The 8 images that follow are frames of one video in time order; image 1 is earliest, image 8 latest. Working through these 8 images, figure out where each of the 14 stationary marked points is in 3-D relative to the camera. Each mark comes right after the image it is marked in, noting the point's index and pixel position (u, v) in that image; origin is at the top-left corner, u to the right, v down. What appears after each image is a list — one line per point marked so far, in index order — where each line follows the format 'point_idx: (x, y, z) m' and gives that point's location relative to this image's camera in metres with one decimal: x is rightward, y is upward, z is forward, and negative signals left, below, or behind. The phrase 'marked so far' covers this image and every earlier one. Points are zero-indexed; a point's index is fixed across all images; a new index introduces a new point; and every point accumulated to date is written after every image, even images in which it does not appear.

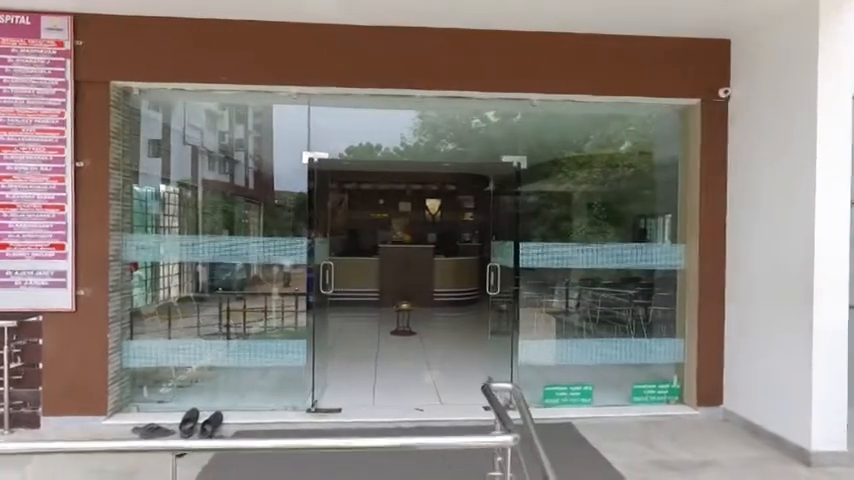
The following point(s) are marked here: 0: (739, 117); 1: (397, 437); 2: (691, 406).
0: (+3.1, +1.2, +4.7) m
1: (-0.1, -0.9, +2.2) m
2: (+2.7, -1.7, +5.0) m
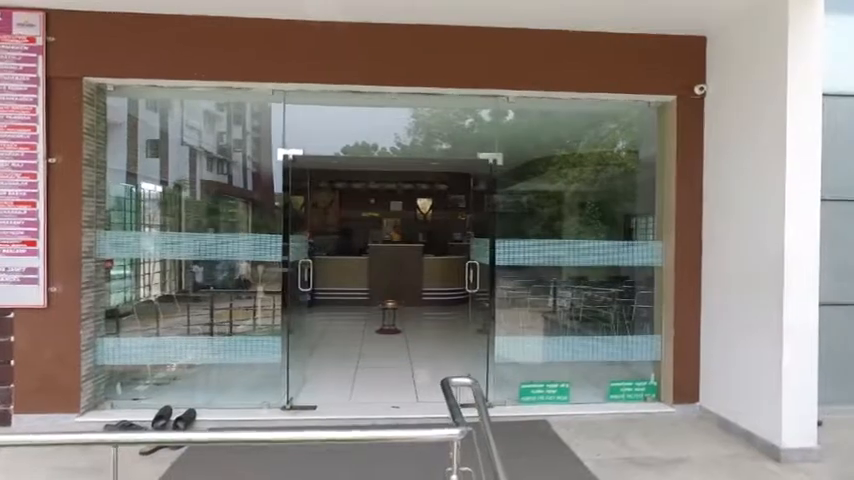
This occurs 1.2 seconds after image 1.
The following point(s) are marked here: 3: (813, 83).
0: (+2.9, +1.3, +4.7) m
1: (-0.4, -0.9, +2.2) m
2: (+2.5, -1.7, +4.9) m
3: (+3.1, +1.3, +3.9) m
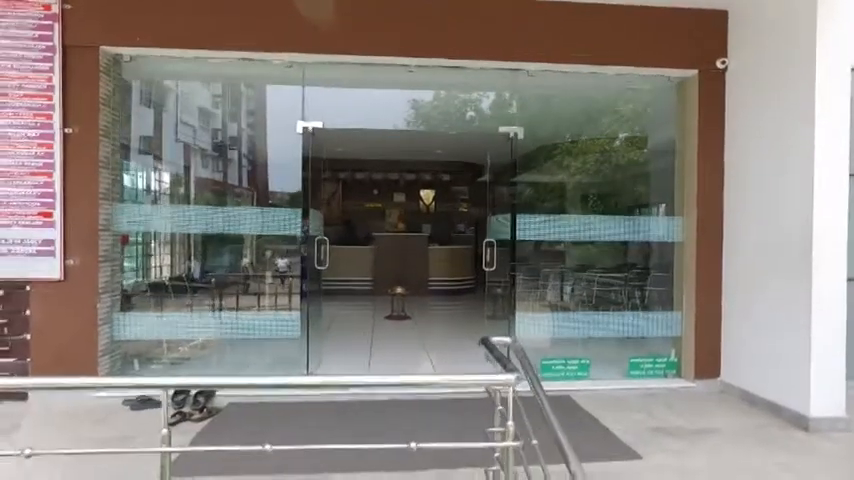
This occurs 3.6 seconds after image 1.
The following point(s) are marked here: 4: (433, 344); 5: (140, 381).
0: (+3.1, +1.5, +4.7) m
1: (-0.1, -0.6, +2.1) m
2: (+2.7, -1.4, +4.9) m
3: (+3.3, +1.5, +3.8) m
4: (+0.1, -1.5, +6.9) m
5: (-1.2, -0.6, +2.0) m
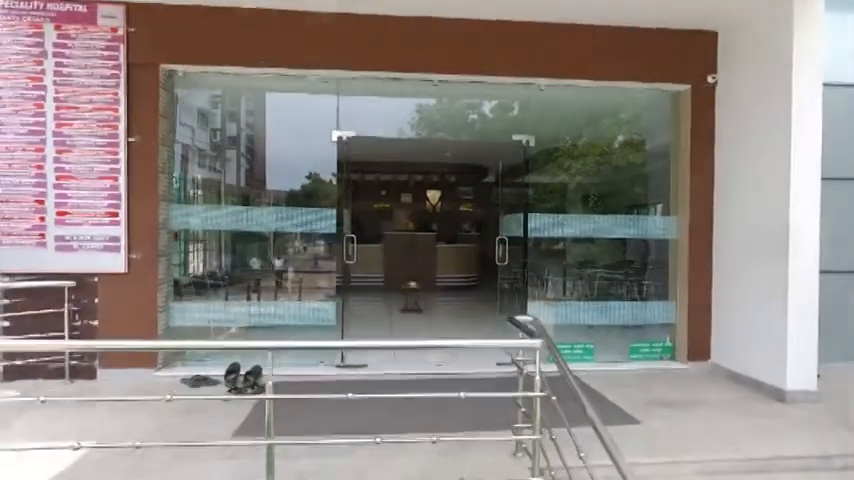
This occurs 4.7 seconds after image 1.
0: (+3.3, +1.5, +5.3) m
1: (+0.1, -0.6, +2.7) m
2: (+2.9, -1.4, +5.5) m
3: (+3.6, +1.5, +4.4) m
4: (+0.3, -1.5, +7.4) m
5: (-1.0, -0.6, +2.6) m
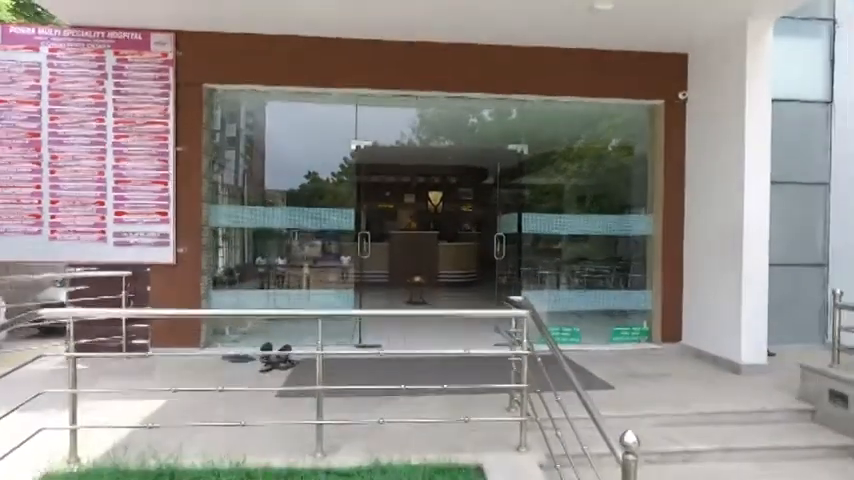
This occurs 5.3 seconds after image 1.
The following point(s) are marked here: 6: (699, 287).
0: (+3.4, +1.6, +6.1) m
1: (+0.2, -0.5, +3.4) m
2: (+3.0, -1.3, +6.3) m
3: (+3.6, +1.6, +5.2) m
4: (+0.4, -1.4, +8.2) m
5: (-0.9, -0.5, +3.3) m
6: (+3.3, -0.6, +5.9) m
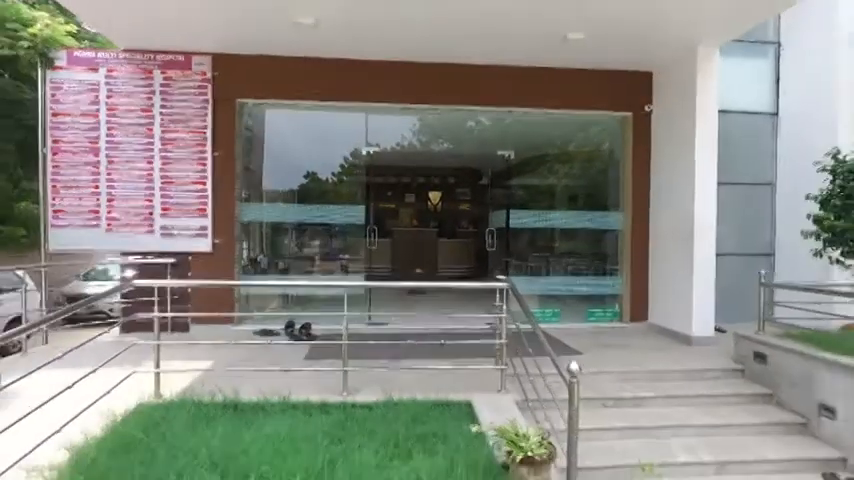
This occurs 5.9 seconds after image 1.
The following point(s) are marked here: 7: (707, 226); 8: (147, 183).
0: (+3.4, +1.7, +7.0) m
1: (+0.2, -0.4, +4.4) m
2: (+3.0, -1.2, +7.2) m
3: (+3.6, +1.7, +6.1) m
4: (+0.4, -1.3, +9.1) m
5: (-0.9, -0.4, +4.3) m
6: (+3.3, -0.5, +6.8) m
7: (+3.6, +0.2, +6.1) m
8: (-3.7, +0.8, +6.4) m
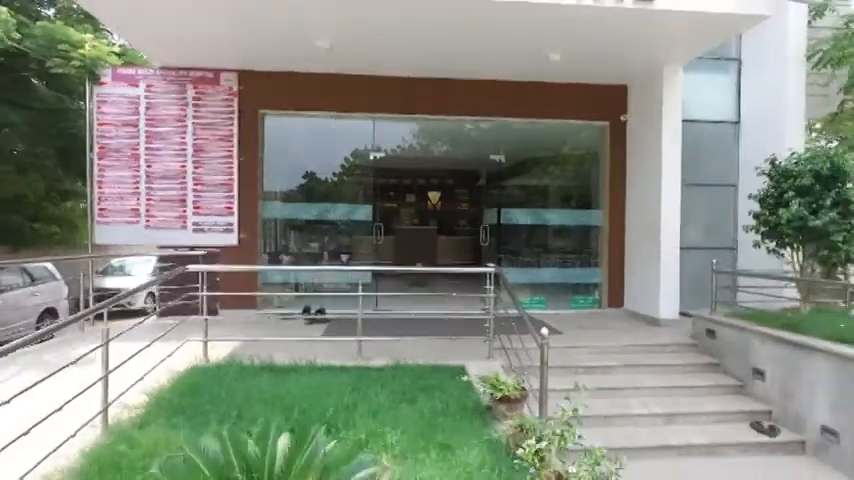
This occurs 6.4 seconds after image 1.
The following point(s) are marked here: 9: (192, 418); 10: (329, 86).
0: (+3.4, +1.8, +7.9) m
1: (+0.2, -0.3, +5.2) m
2: (+3.0, -1.2, +8.1) m
3: (+3.6, +1.8, +7.0) m
4: (+0.4, -1.2, +10.0) m
5: (-0.9, -0.3, +5.1) m
6: (+3.3, -0.4, +7.7) m
7: (+3.6, +0.3, +7.0) m
8: (-3.7, +0.8, +7.2) m
9: (-1.7, -1.3, +3.6) m
10: (-1.5, +2.4, +7.6) m
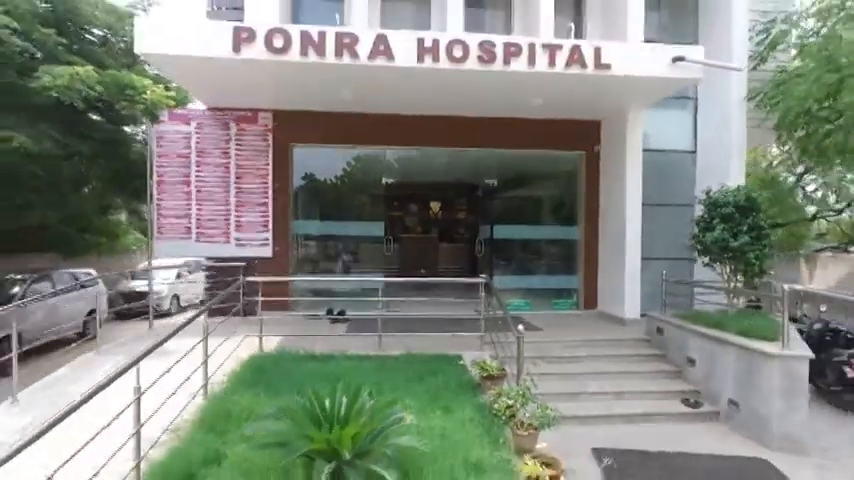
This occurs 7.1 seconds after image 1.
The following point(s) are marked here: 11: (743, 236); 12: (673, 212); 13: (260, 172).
0: (+3.4, +1.5, +9.3) m
1: (+0.3, -0.6, +6.6) m
2: (+3.1, -1.4, +9.5) m
3: (+3.7, +1.5, +8.4) m
4: (+0.5, -1.5, +11.4) m
5: (-0.8, -0.6, +6.6) m
6: (+3.4, -0.6, +9.1) m
7: (+3.7, 0.0, +8.4) m
8: (-3.6, +0.6, +8.6) m
9: (-1.7, -1.5, +5.0) m
10: (-1.5, +2.2, +9.0) m
11: (+4.2, 0.0, +6.4) m
12: (+4.7, +0.5, +9.2) m
13: (-3.0, +1.2, +8.7) m
